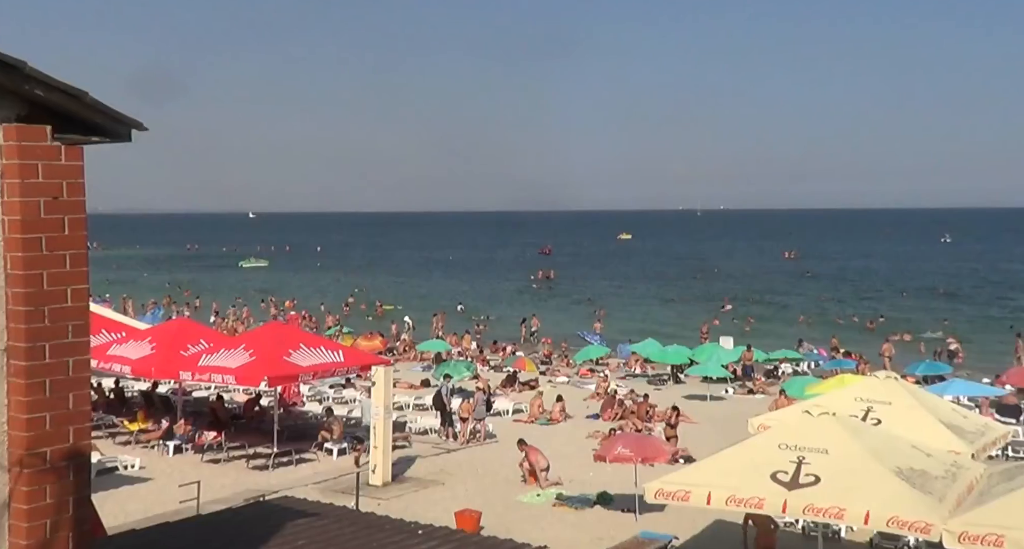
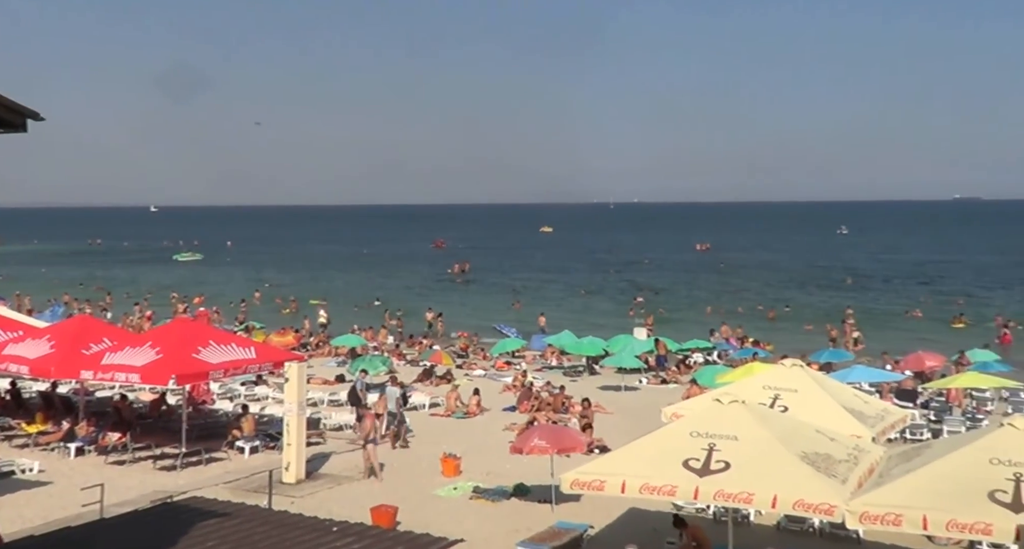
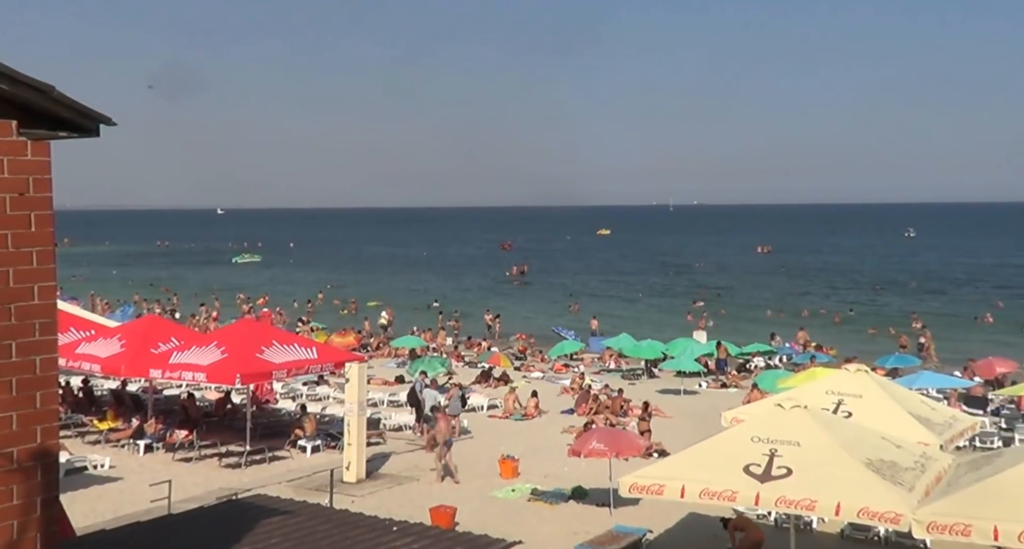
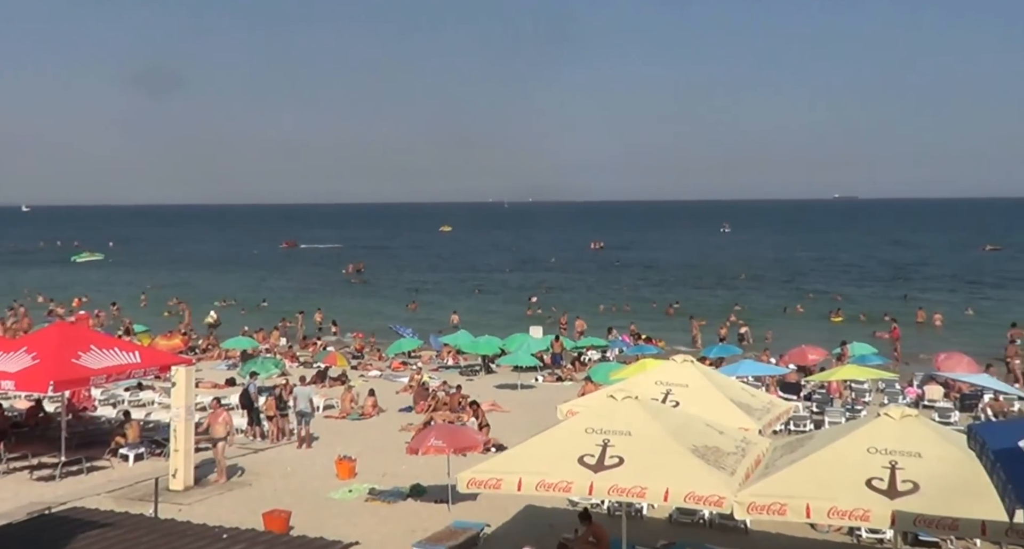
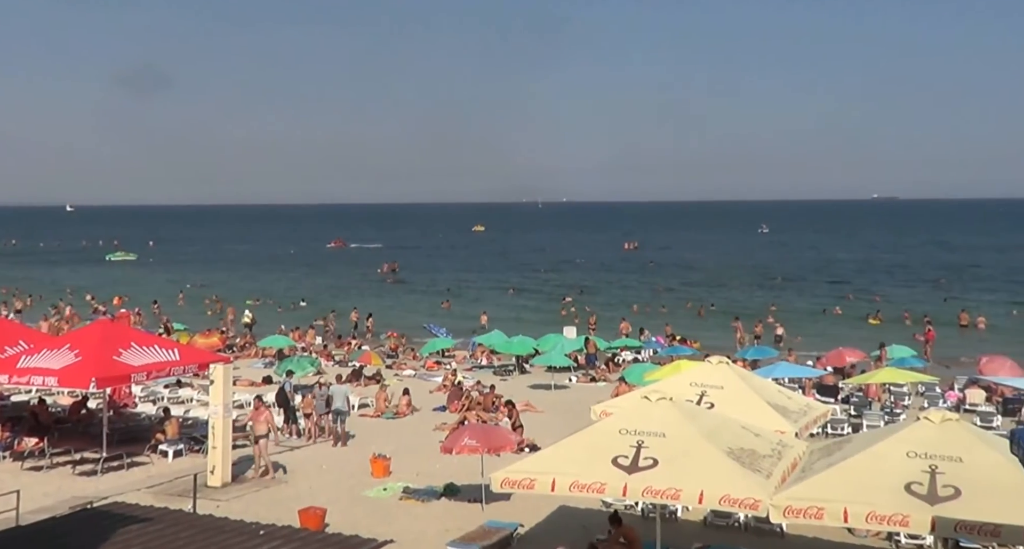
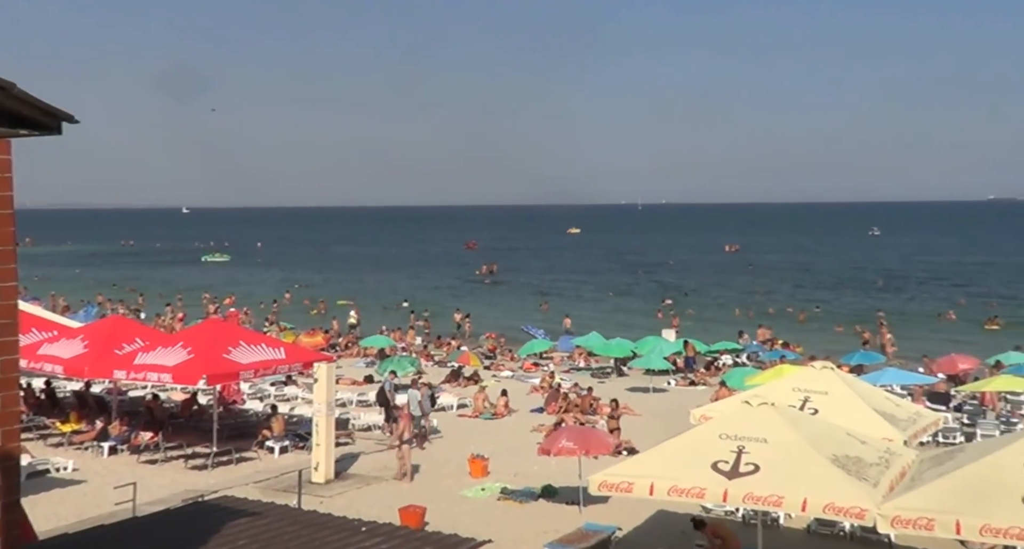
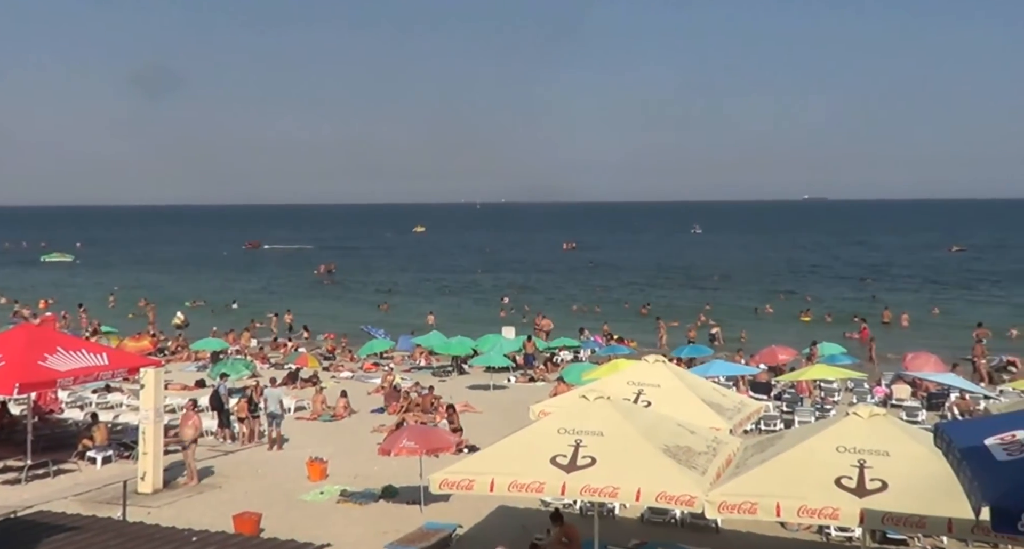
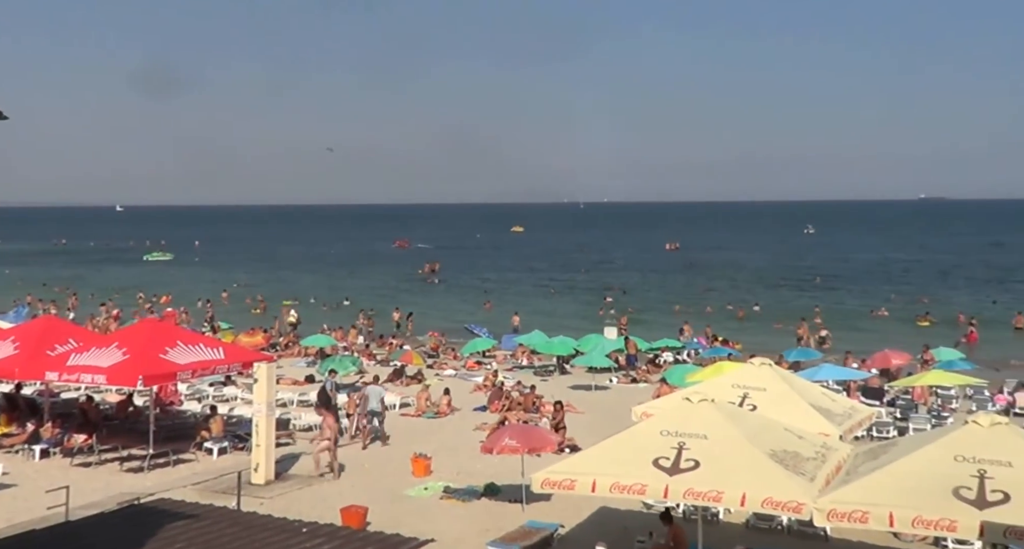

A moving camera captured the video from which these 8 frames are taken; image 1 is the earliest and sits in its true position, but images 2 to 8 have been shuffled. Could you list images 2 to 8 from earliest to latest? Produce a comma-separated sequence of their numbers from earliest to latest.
3, 6, 2, 8, 5, 4, 7
